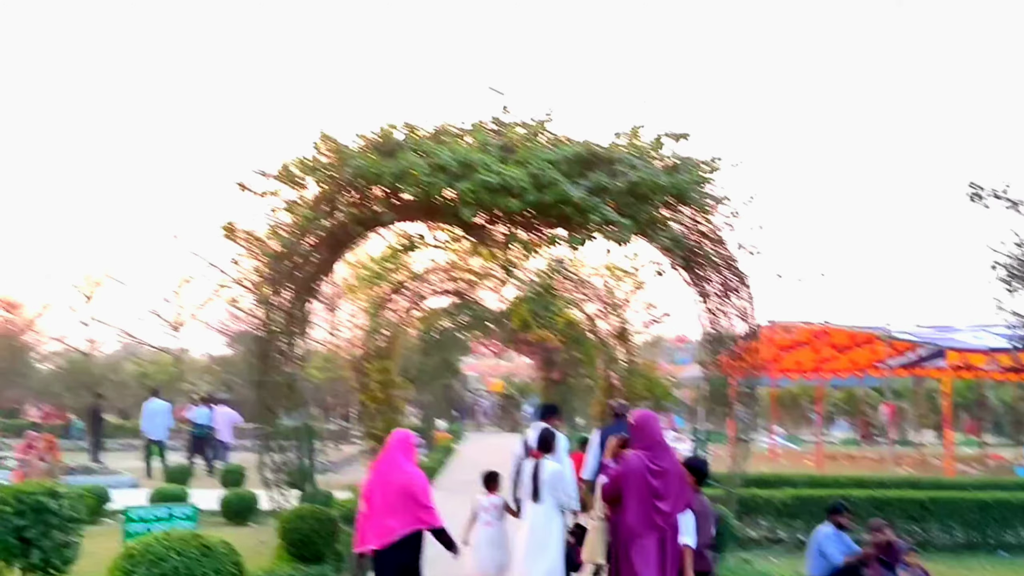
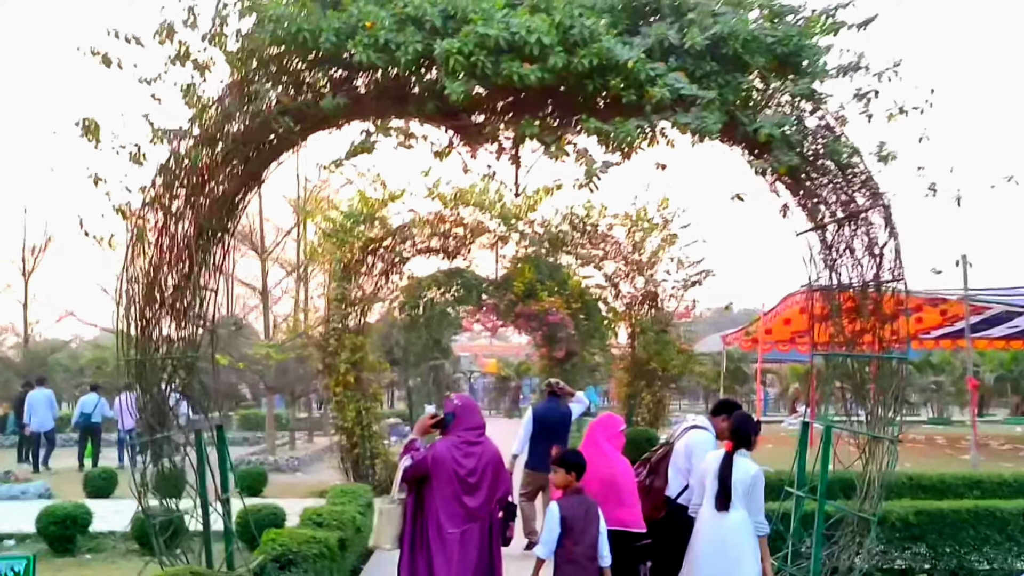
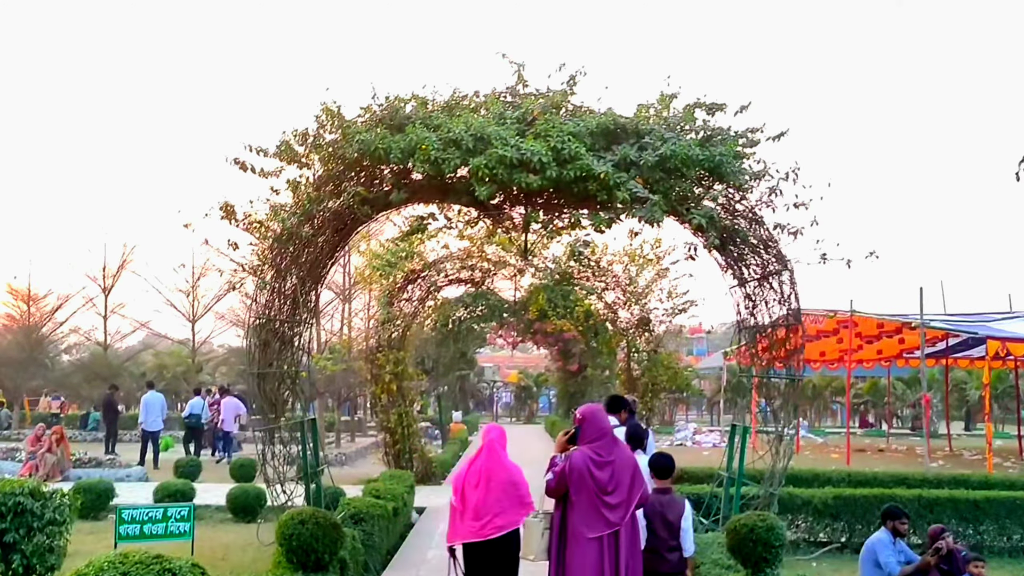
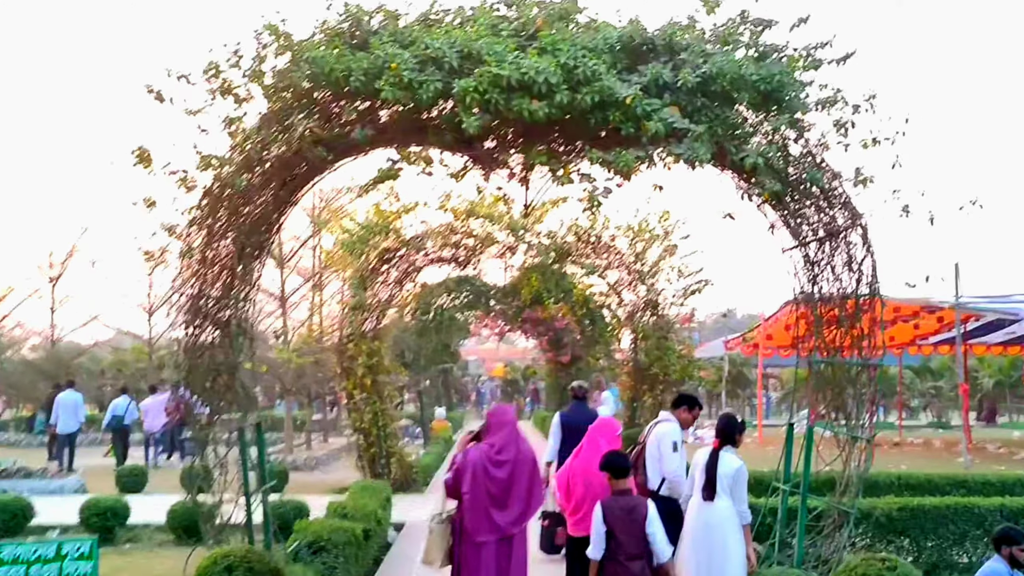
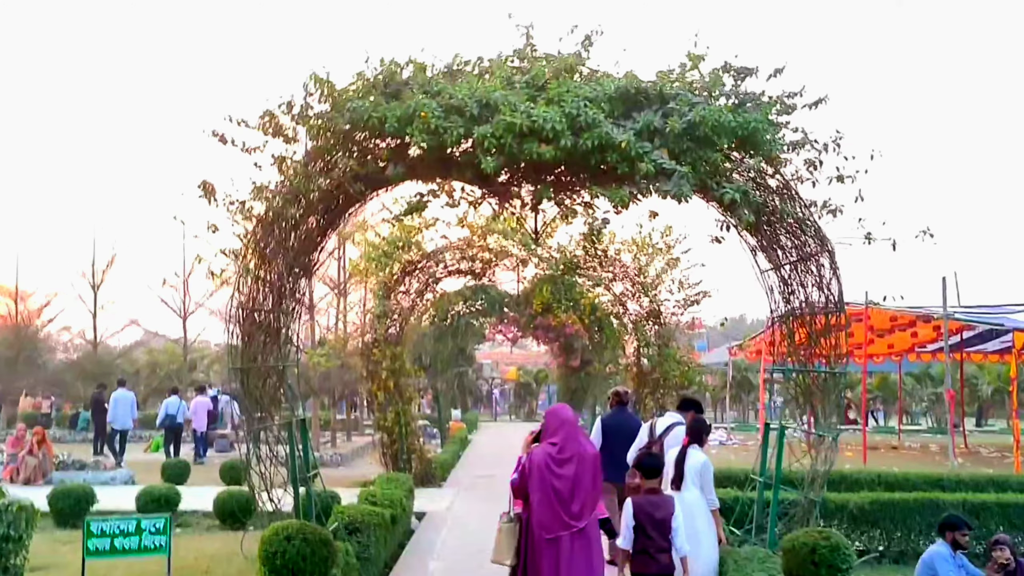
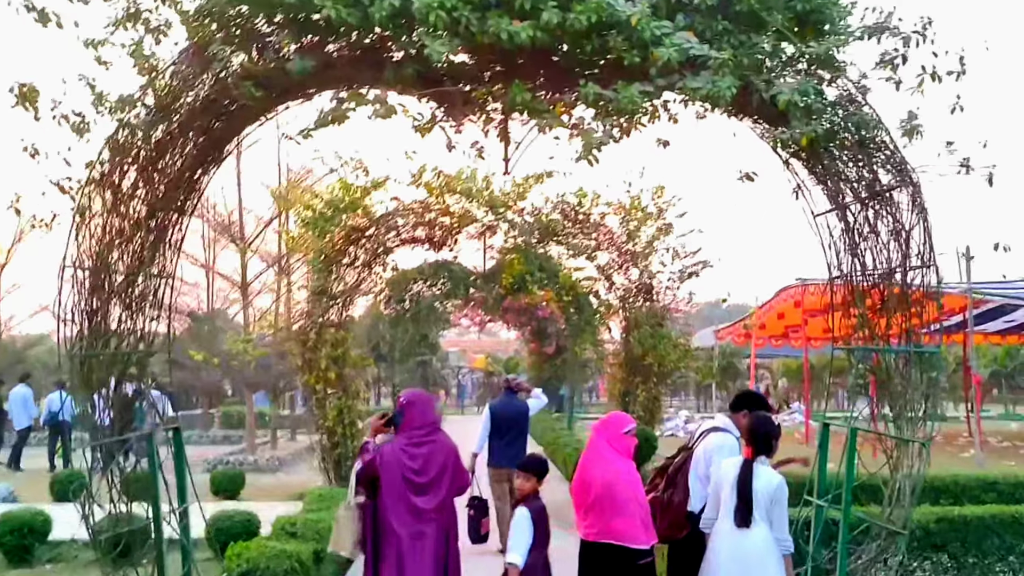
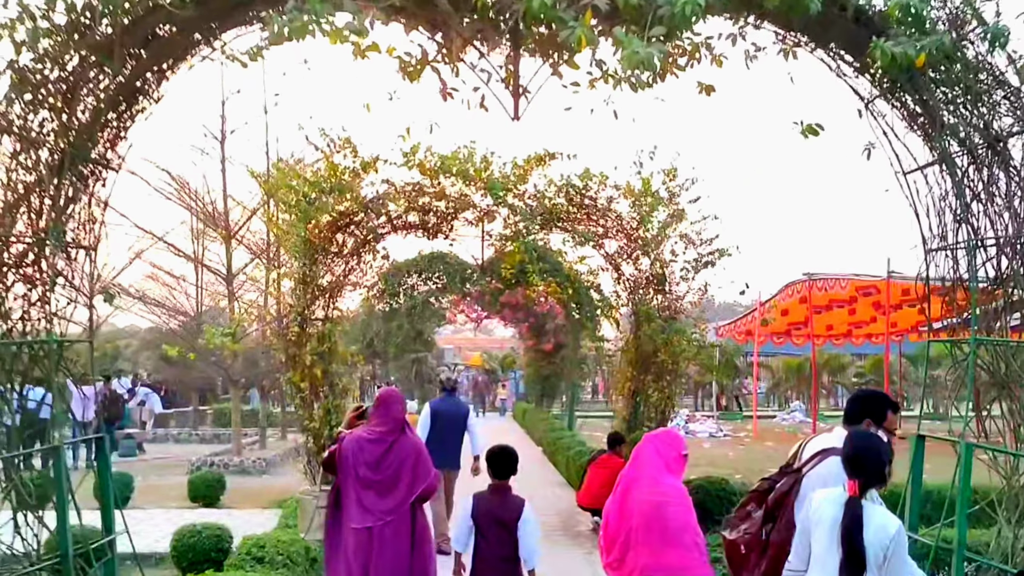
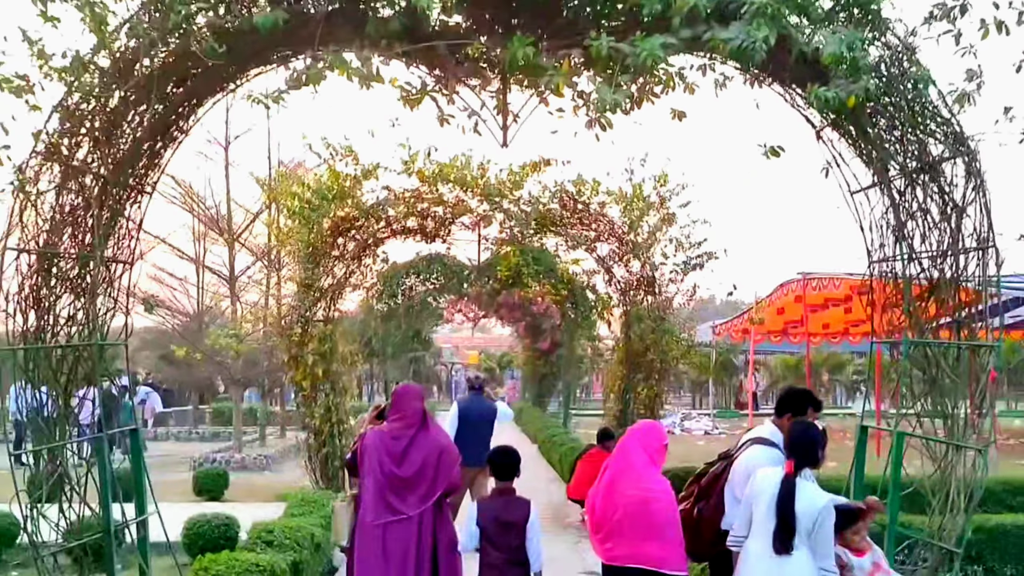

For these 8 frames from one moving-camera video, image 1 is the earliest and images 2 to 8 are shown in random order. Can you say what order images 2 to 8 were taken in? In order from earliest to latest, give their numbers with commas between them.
3, 5, 4, 2, 6, 8, 7
